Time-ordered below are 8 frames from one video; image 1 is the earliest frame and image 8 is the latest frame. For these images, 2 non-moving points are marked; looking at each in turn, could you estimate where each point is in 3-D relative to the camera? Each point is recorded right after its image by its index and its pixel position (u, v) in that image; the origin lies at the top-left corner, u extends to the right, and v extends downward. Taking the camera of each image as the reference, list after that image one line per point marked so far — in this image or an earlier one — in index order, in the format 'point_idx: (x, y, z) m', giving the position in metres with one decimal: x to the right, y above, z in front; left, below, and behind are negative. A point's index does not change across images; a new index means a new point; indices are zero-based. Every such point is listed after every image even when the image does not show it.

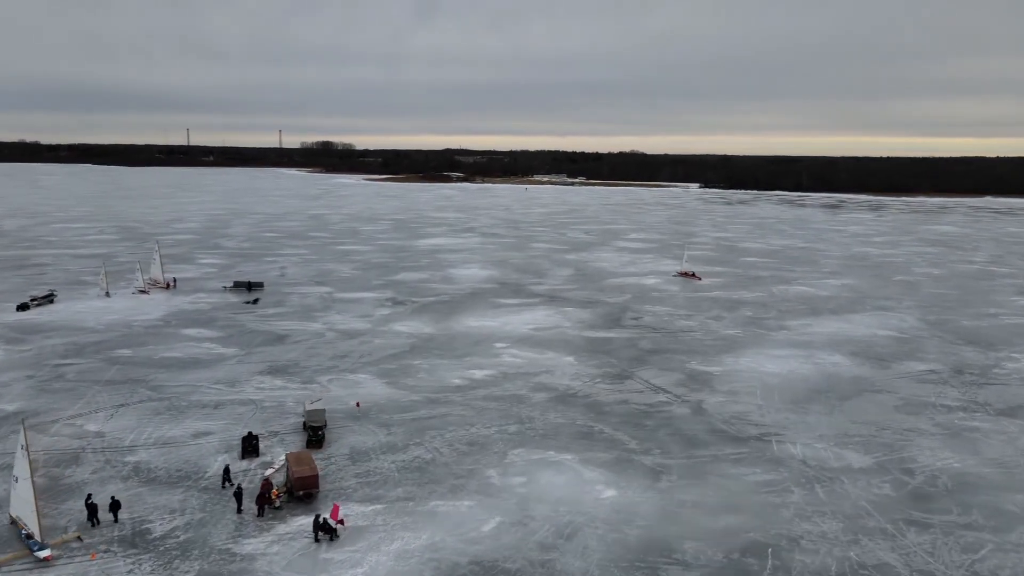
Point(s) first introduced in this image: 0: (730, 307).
0: (+4.8, -0.4, +16.5) m
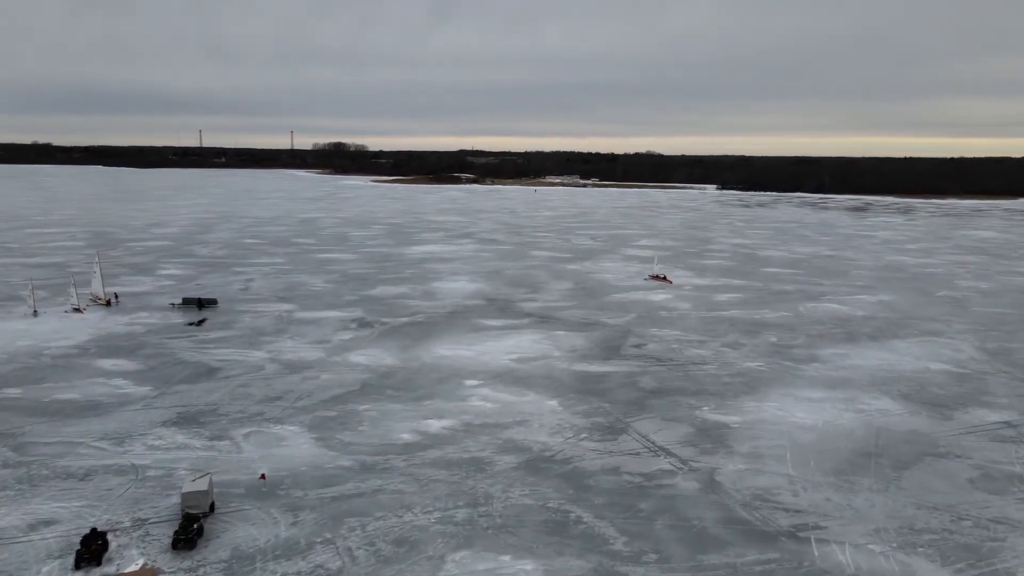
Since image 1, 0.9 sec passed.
0: (+4.5, -0.8, +14.1) m
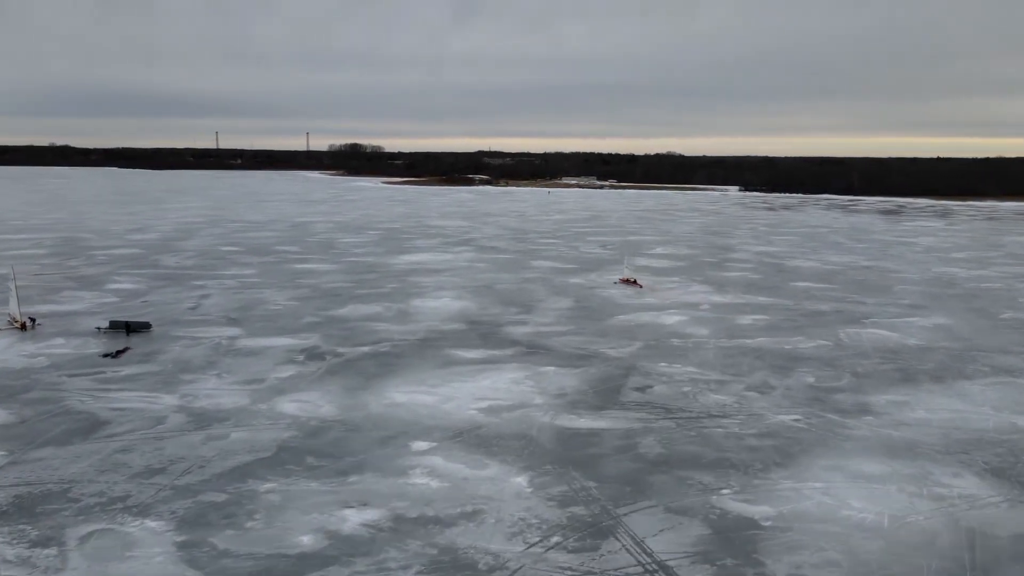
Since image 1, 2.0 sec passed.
0: (+4.2, -1.3, +11.5) m
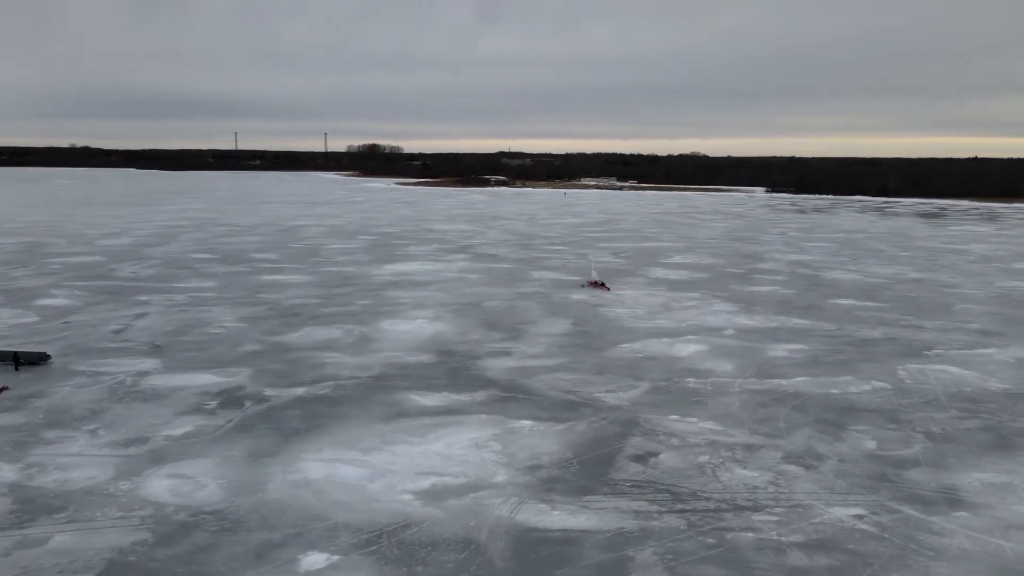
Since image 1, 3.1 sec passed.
0: (+3.8, -1.6, +8.7) m
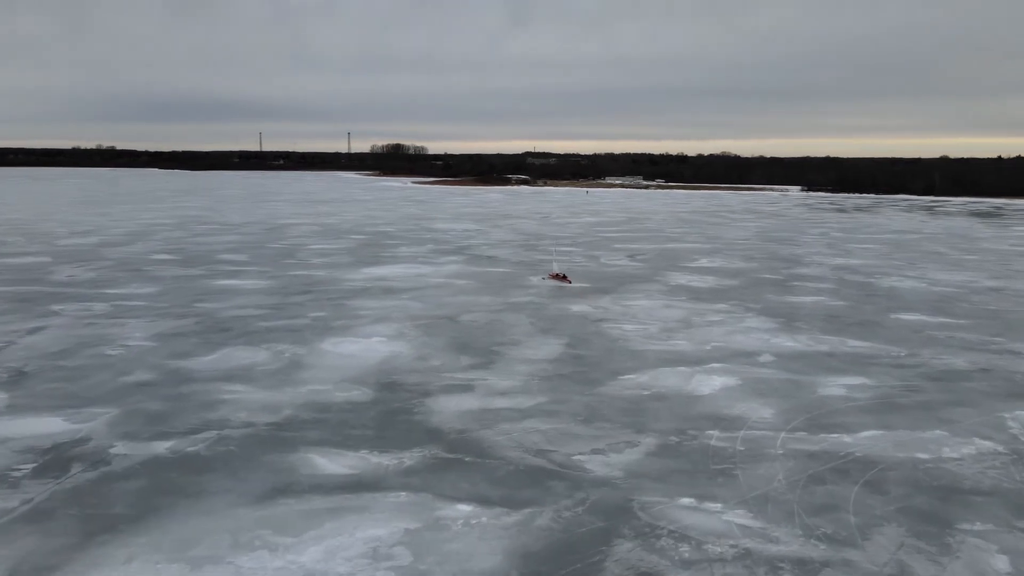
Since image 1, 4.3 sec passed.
0: (+3.2, -1.8, +5.7) m
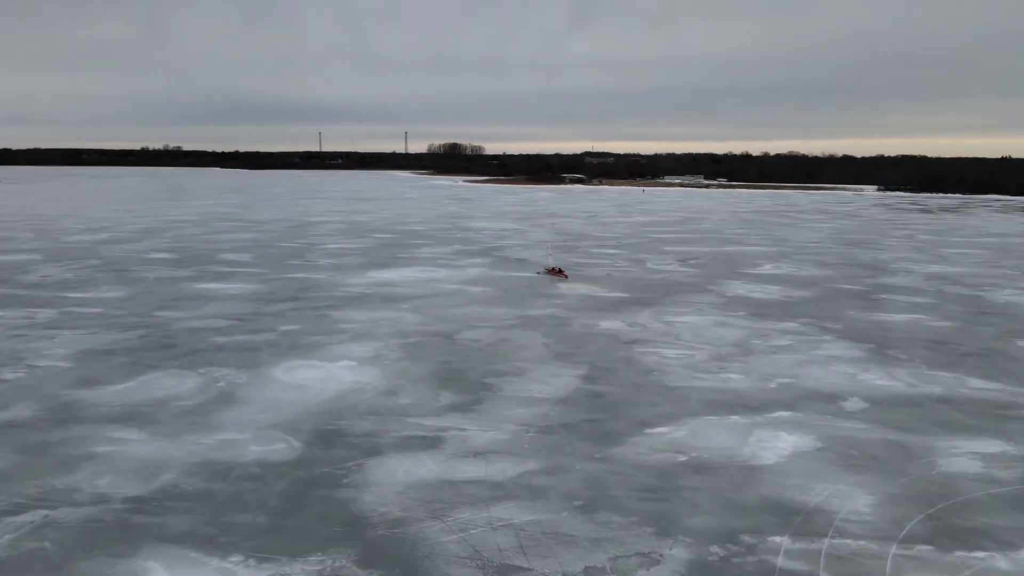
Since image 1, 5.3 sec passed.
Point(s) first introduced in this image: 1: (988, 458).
0: (+2.7, -2.0, +2.8) m
1: (+4.1, -1.4, +6.4) m
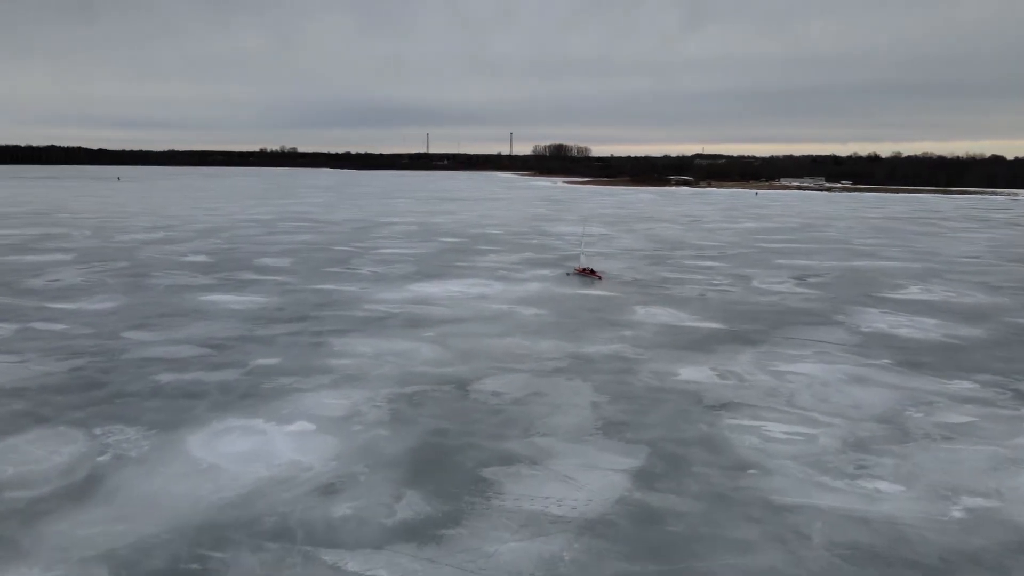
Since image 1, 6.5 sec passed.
0: (+2.0, -2.4, -0.5) m
1: (+3.8, -1.8, +2.8) m
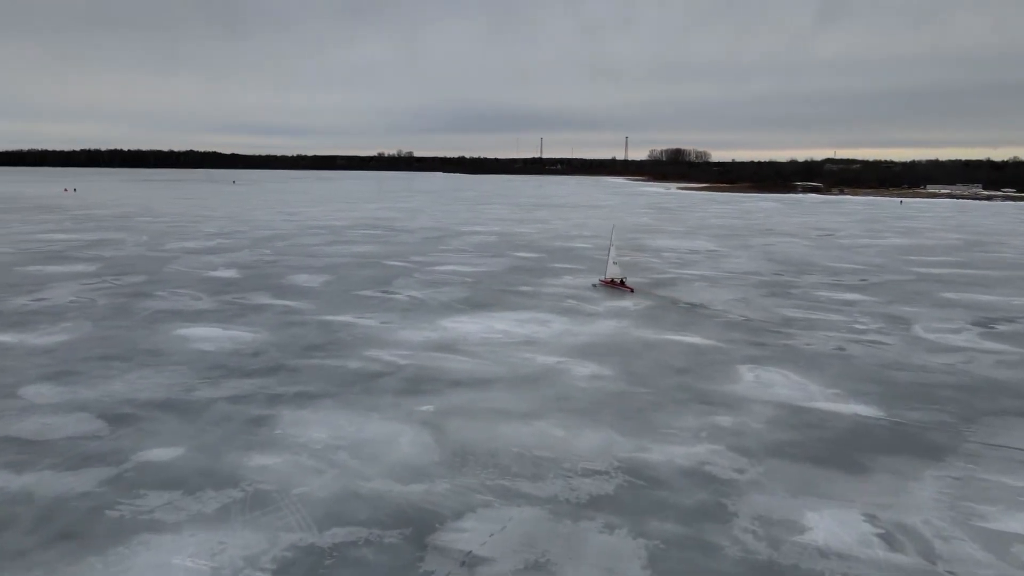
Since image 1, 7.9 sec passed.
0: (+0.6, -2.9, -4.0) m
1: (+2.9, -2.4, -1.0) m
